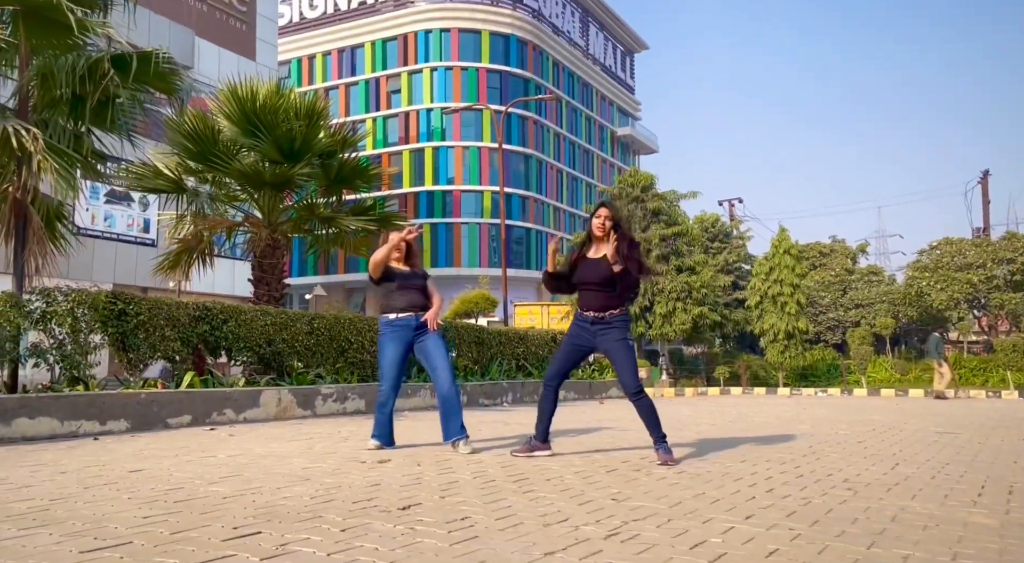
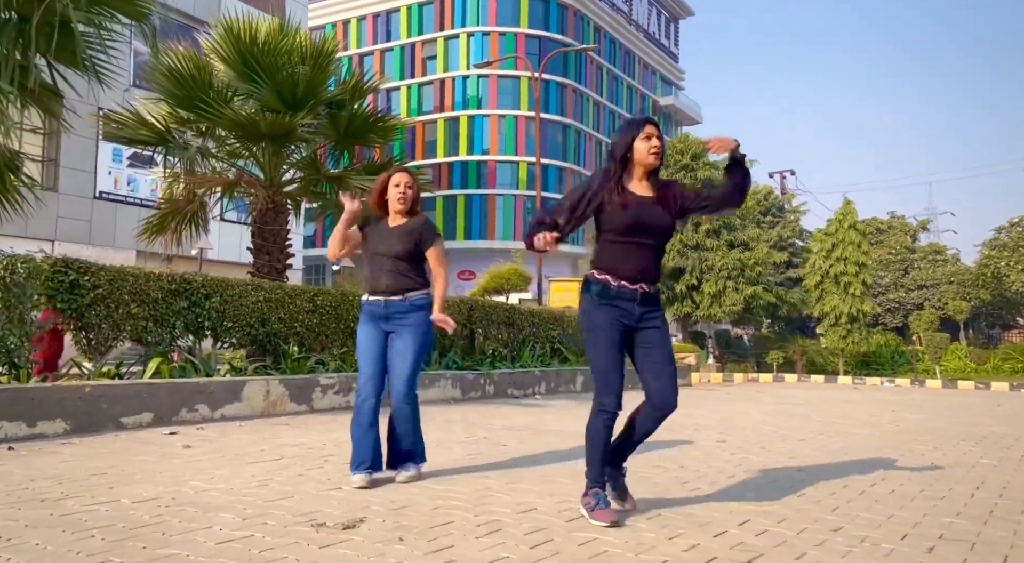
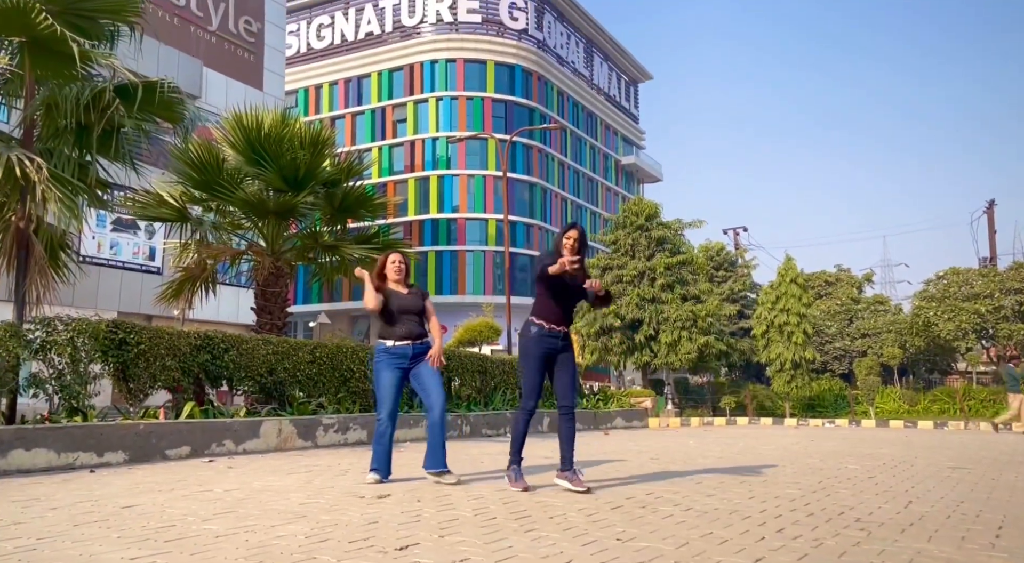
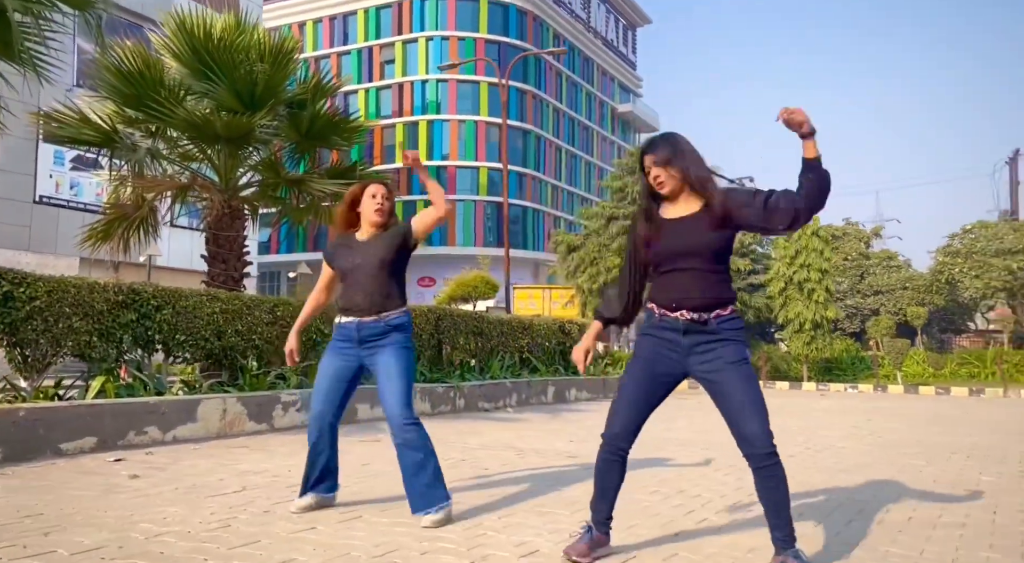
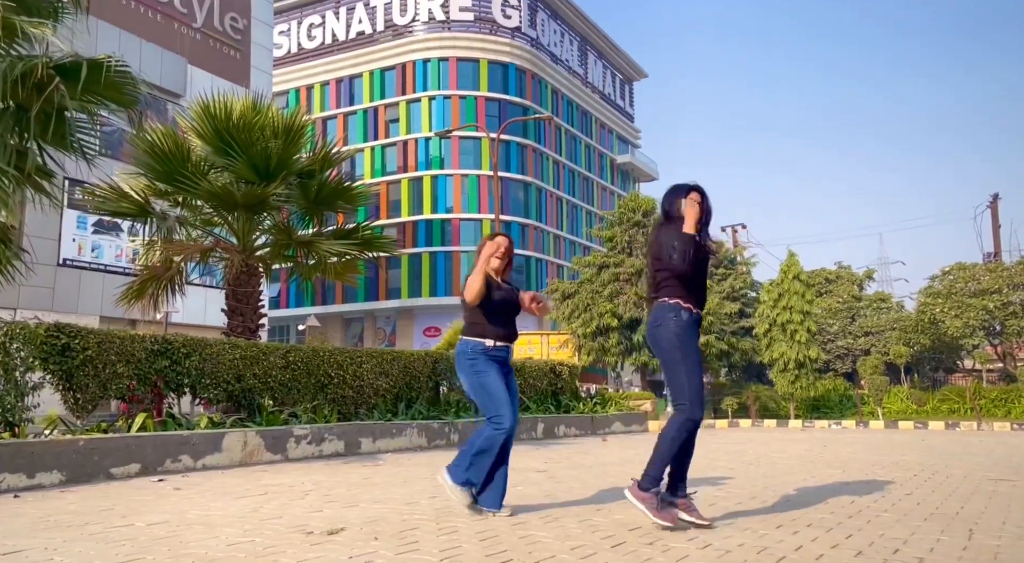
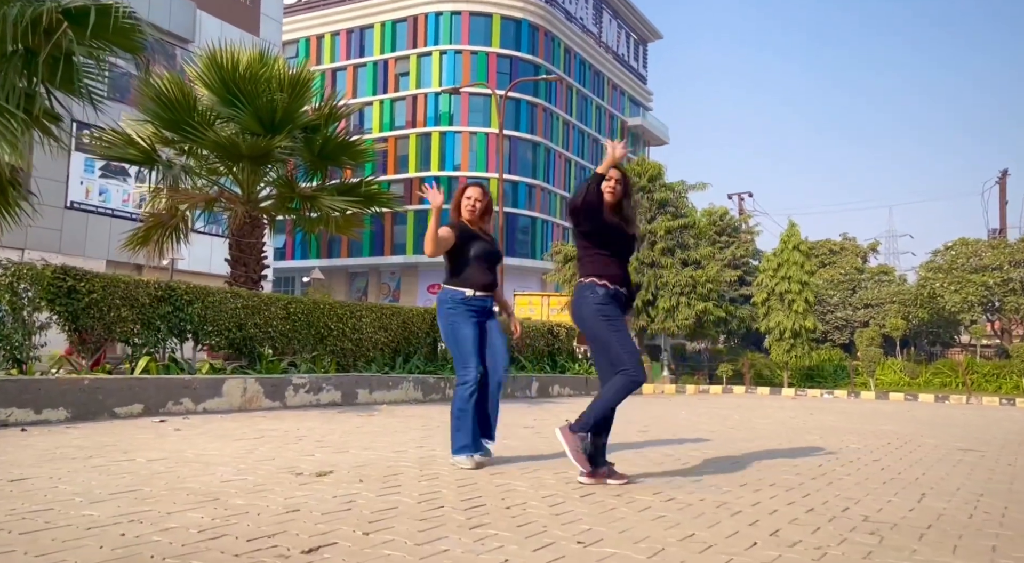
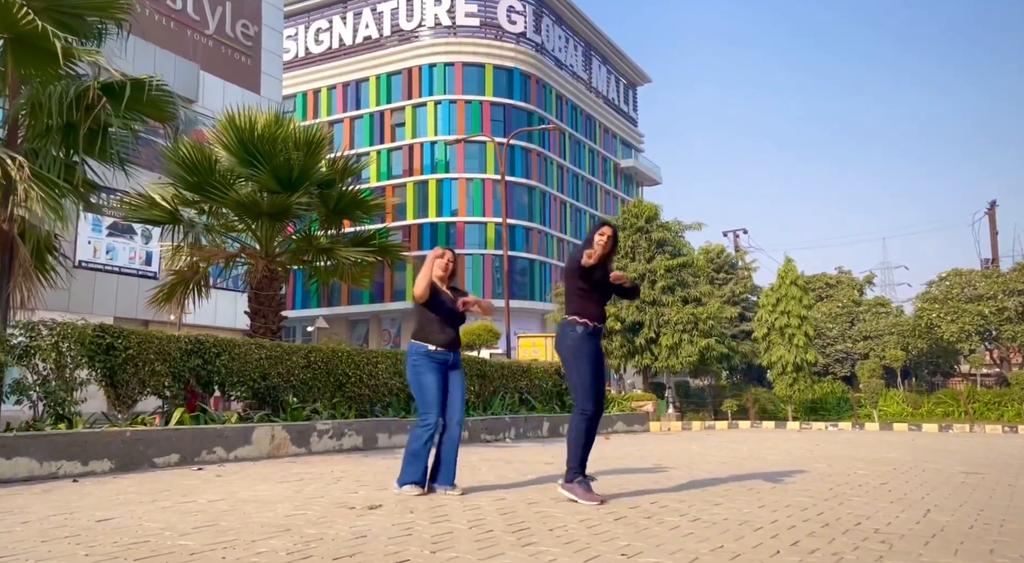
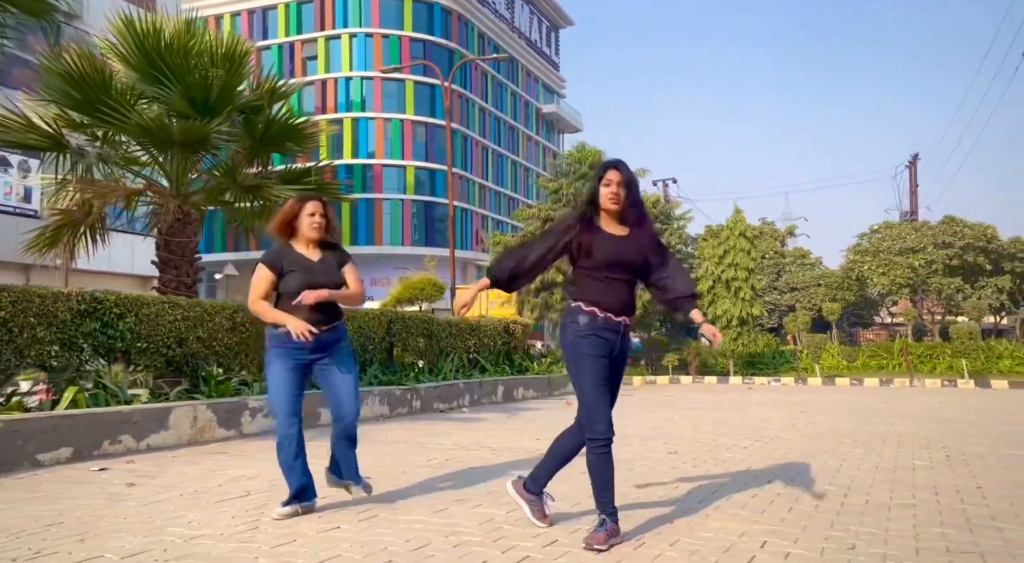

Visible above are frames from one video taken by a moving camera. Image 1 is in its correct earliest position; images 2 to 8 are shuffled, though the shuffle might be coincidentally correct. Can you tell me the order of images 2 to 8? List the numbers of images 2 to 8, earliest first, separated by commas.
3, 7, 5, 6, 2, 4, 8
